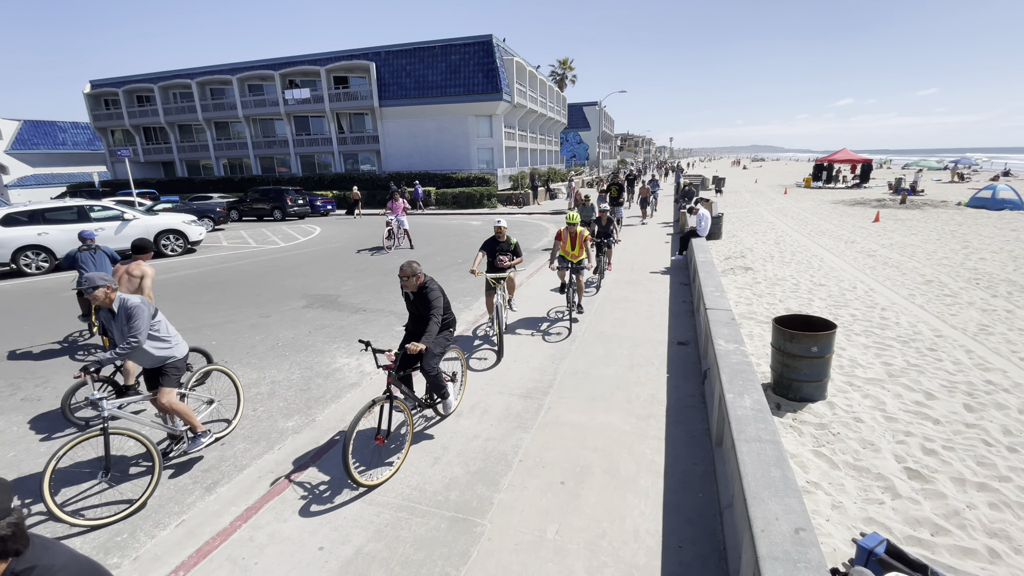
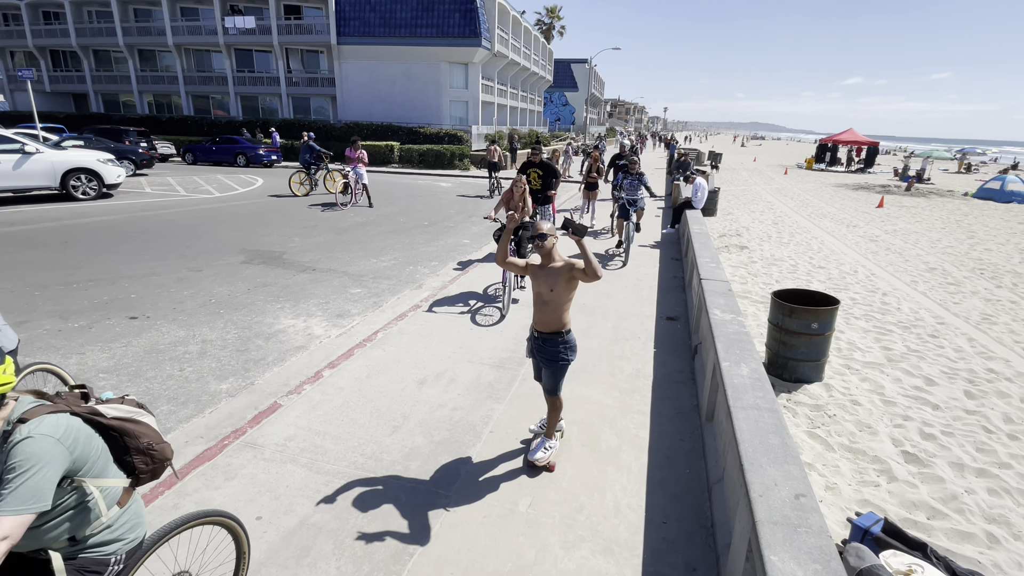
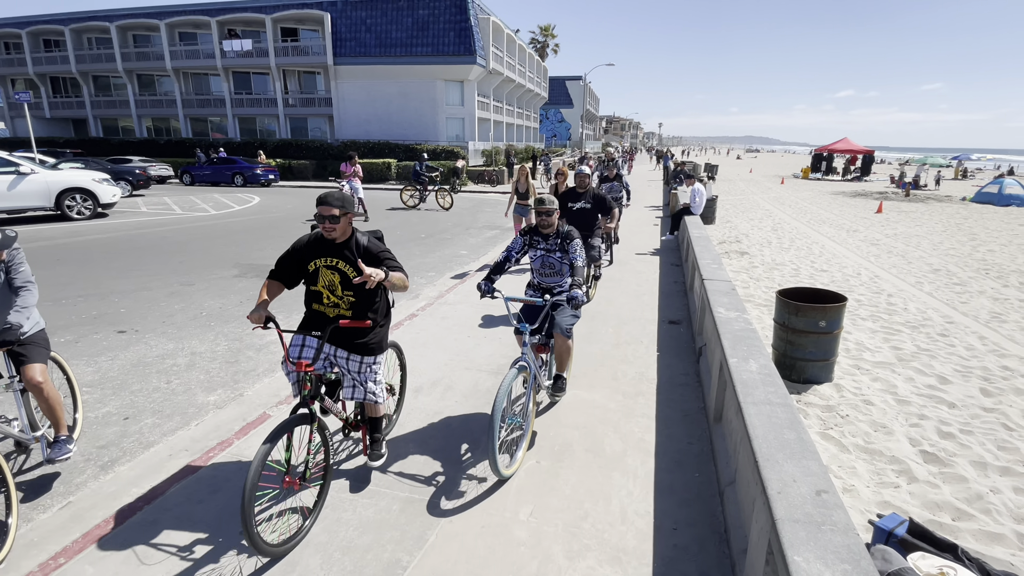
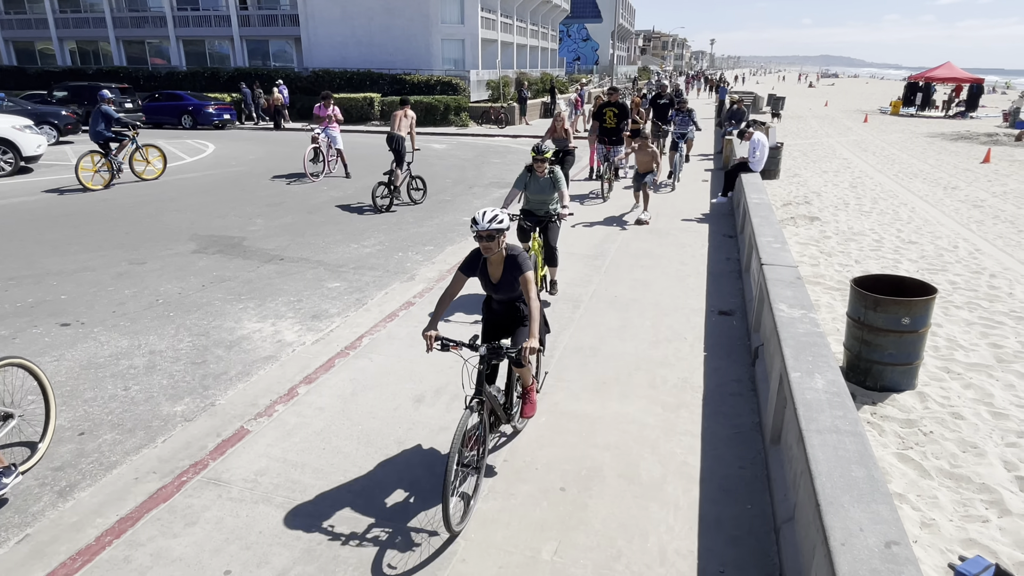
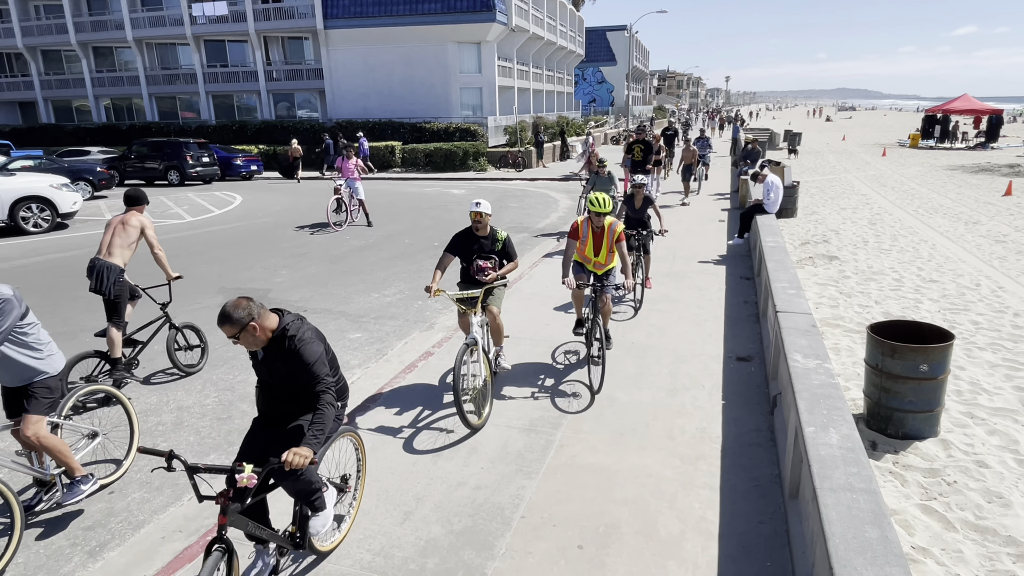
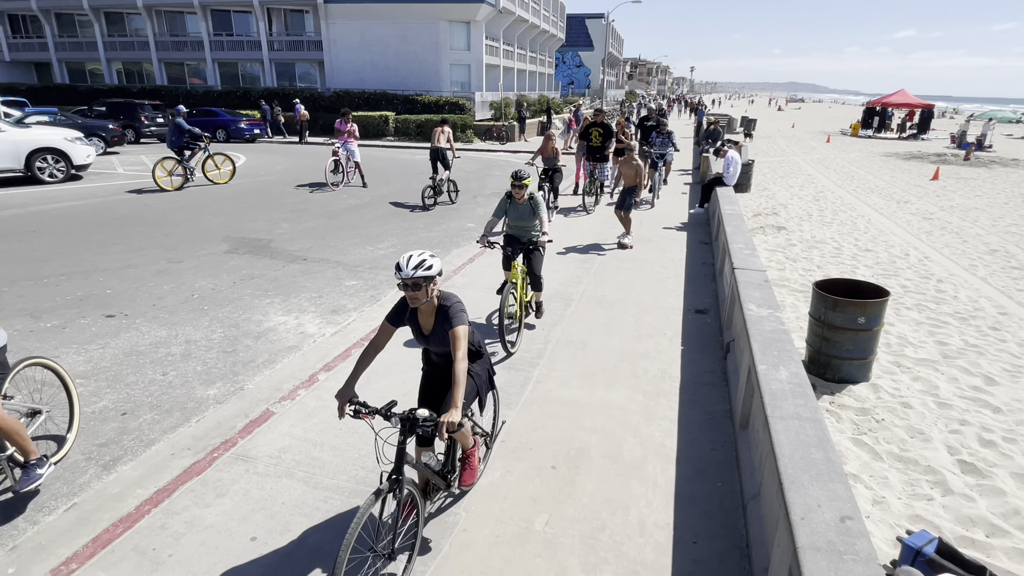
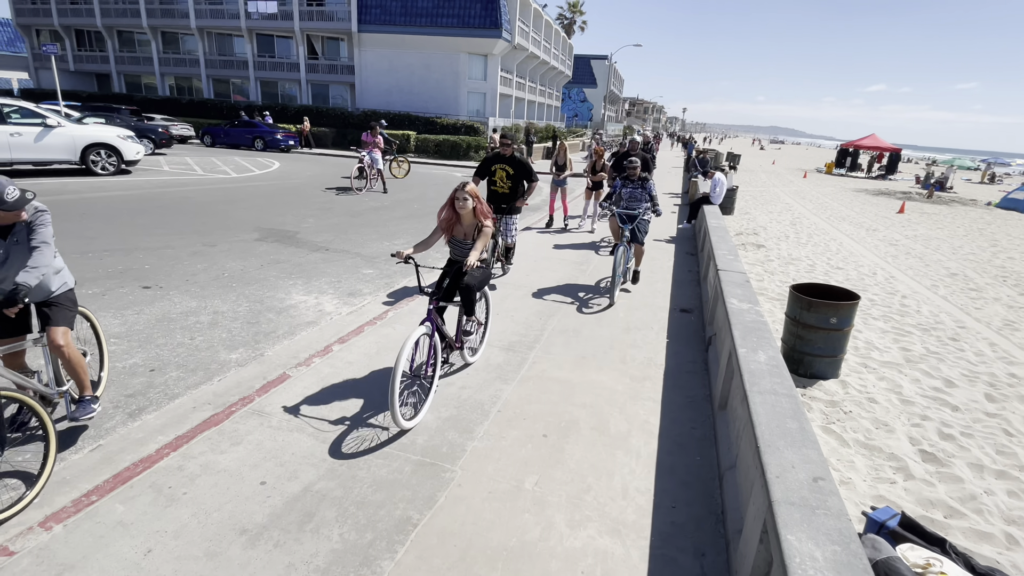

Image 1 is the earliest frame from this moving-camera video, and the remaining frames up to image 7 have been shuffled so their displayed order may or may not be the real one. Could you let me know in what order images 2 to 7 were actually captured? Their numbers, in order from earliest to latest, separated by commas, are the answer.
5, 4, 6, 2, 7, 3
